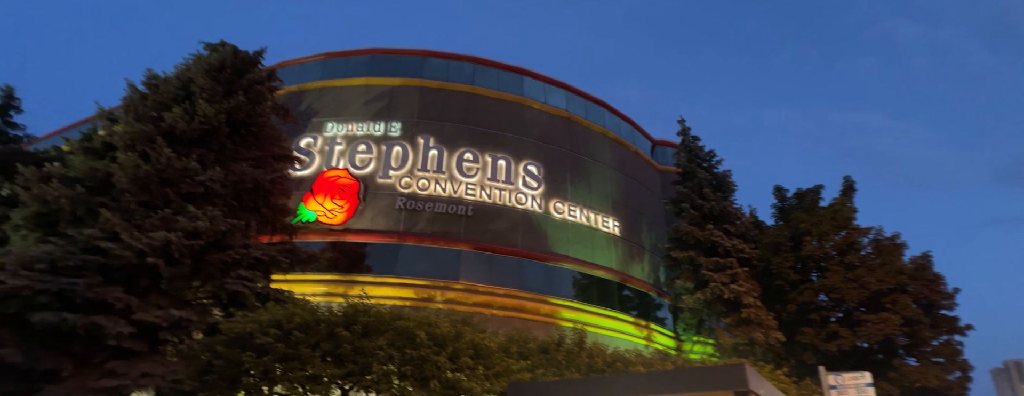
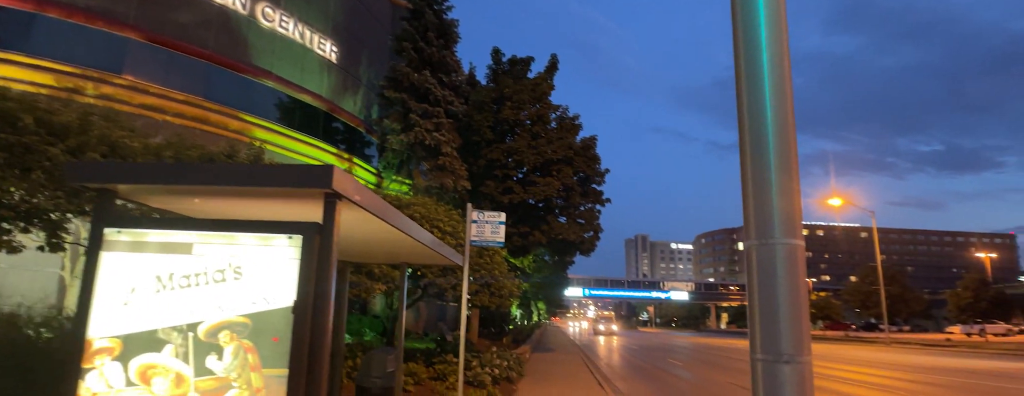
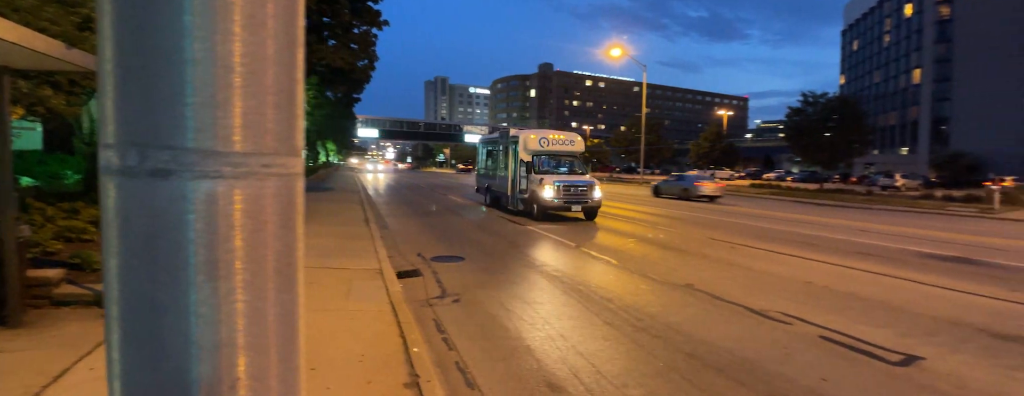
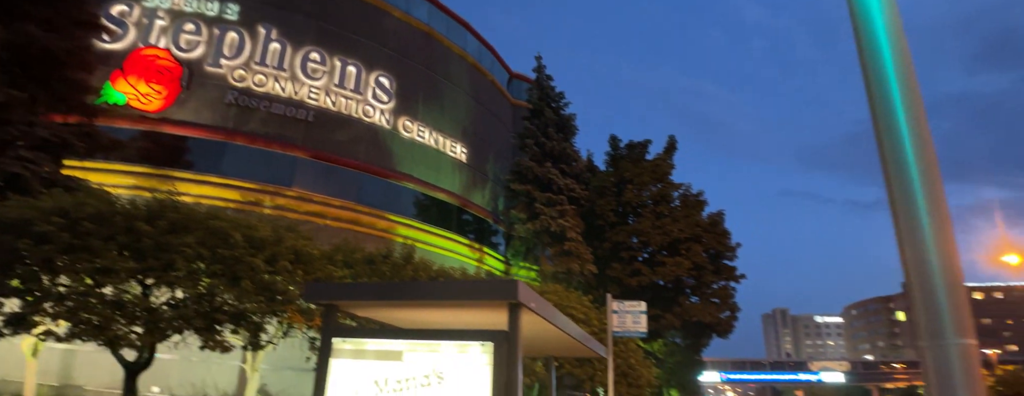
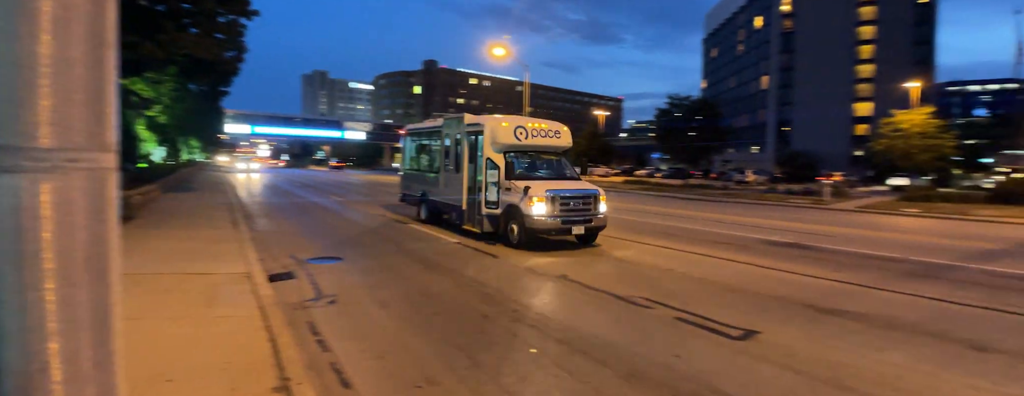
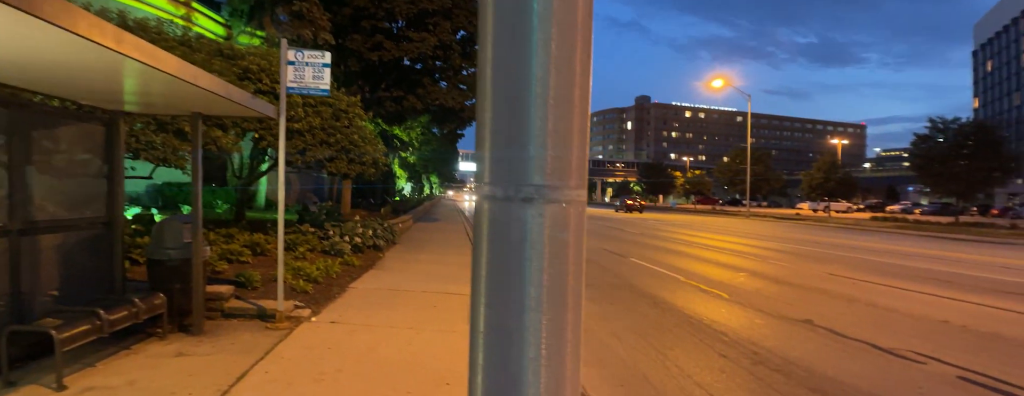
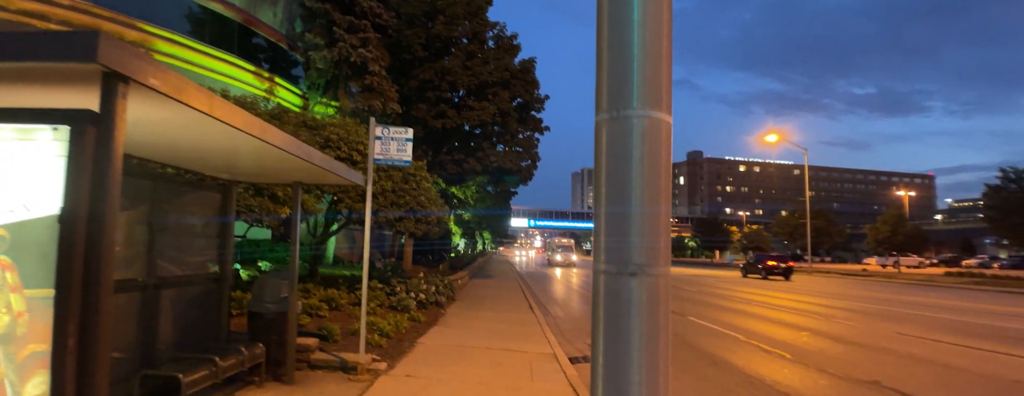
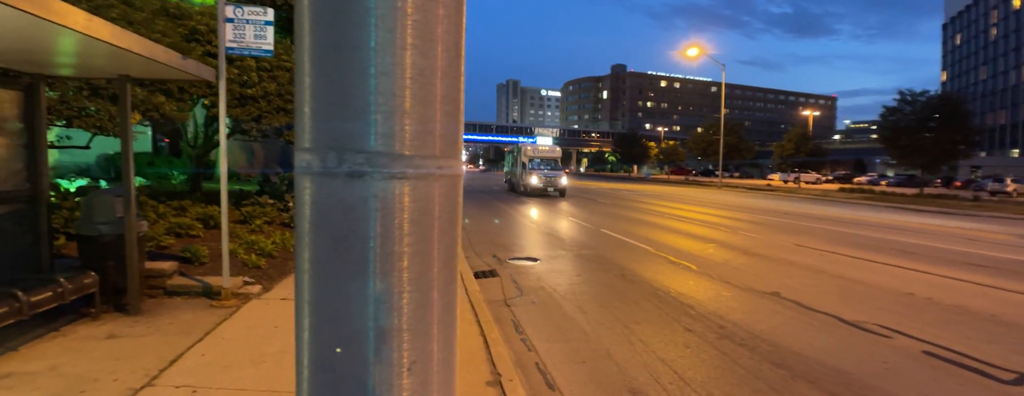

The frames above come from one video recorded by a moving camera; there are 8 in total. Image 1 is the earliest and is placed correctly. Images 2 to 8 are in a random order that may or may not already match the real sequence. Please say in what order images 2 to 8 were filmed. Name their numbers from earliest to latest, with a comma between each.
4, 2, 7, 6, 8, 3, 5
